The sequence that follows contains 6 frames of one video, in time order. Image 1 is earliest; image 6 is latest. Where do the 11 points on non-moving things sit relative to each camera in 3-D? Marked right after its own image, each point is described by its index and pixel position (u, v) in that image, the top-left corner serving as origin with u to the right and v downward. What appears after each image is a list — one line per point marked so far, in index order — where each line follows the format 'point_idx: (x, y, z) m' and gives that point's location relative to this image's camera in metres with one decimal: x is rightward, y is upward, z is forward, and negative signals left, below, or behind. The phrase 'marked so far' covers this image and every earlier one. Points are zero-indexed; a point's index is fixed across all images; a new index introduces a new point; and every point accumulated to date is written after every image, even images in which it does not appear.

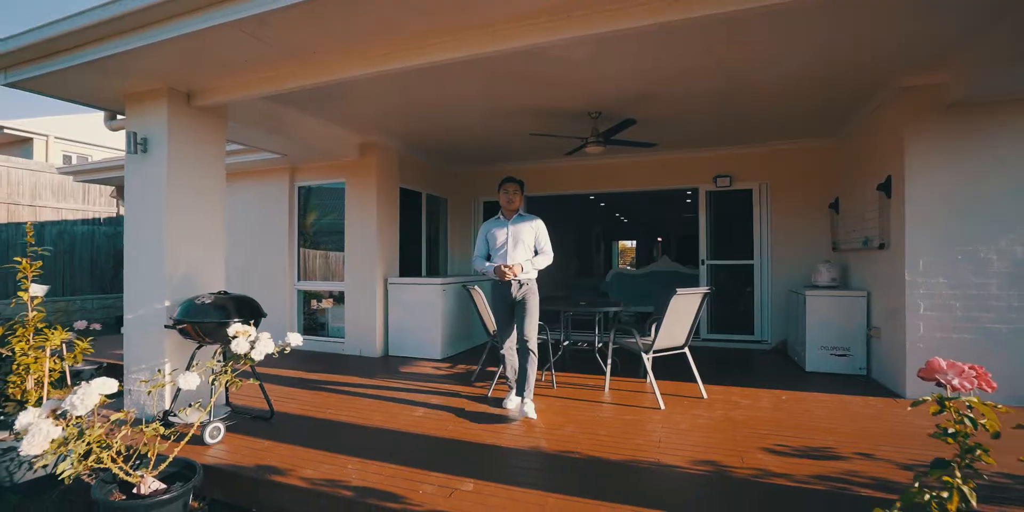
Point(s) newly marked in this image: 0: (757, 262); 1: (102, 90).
0: (+2.8, -0.1, +5.4) m
1: (-2.8, +1.1, +3.2) m
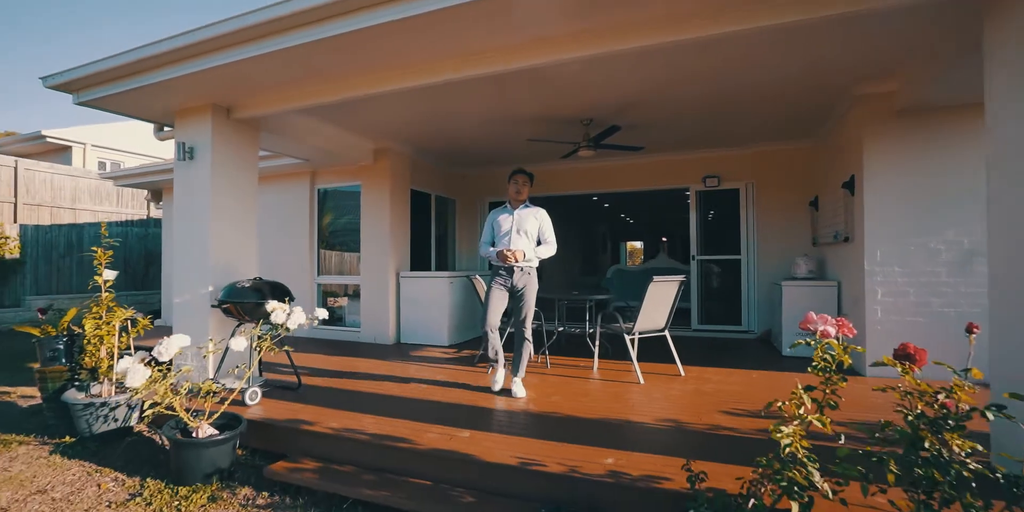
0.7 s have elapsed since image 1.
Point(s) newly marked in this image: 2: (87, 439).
0: (+2.9, 0.0, +5.8) m
1: (-2.8, +1.2, +3.7) m
2: (-2.7, -1.2, +3.0) m
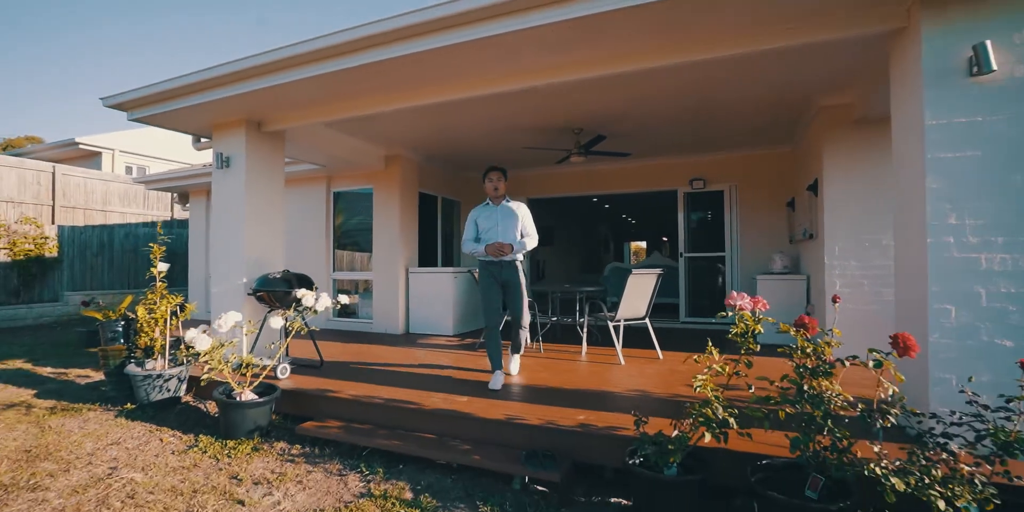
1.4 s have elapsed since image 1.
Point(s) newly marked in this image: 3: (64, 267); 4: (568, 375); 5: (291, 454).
0: (+2.9, 0.0, +6.2) m
1: (-2.9, +1.2, +4.3) m
2: (-2.8, -1.1, +3.5) m
3: (-8.4, -0.2, +8.8) m
4: (+0.5, -1.0, +3.9) m
5: (-1.4, -1.2, +2.9) m
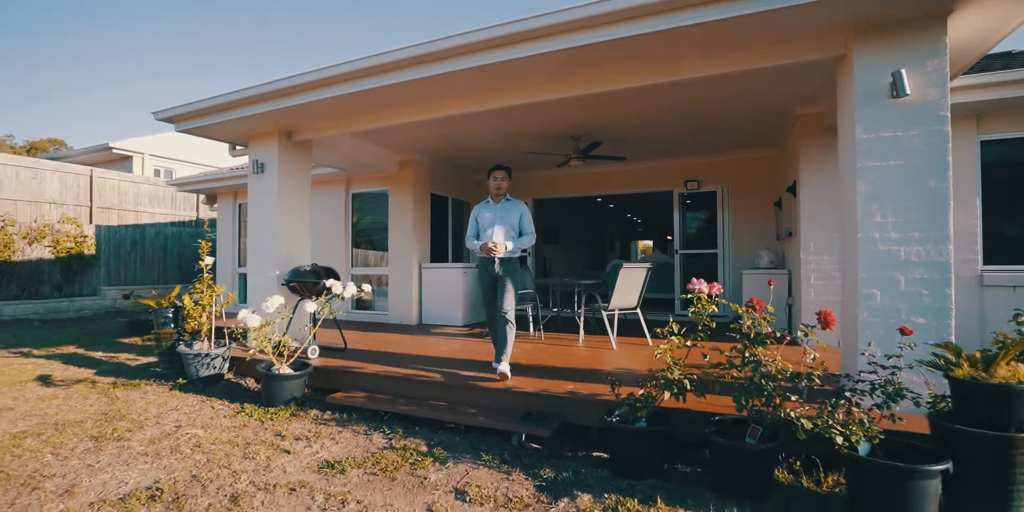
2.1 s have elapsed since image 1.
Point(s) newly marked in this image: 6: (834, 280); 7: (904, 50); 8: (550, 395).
0: (+2.9, +0.1, +6.7) m
1: (-2.9, +1.3, +4.8) m
2: (-2.7, -1.1, +4.1) m
3: (-8.3, -0.2, +9.5) m
4: (+0.5, -0.9, +4.4) m
5: (-1.4, -1.2, +3.4) m
6: (+3.2, -0.2, +4.6) m
7: (+2.2, +1.1, +2.6) m
8: (+0.2, -0.9, +3.0) m
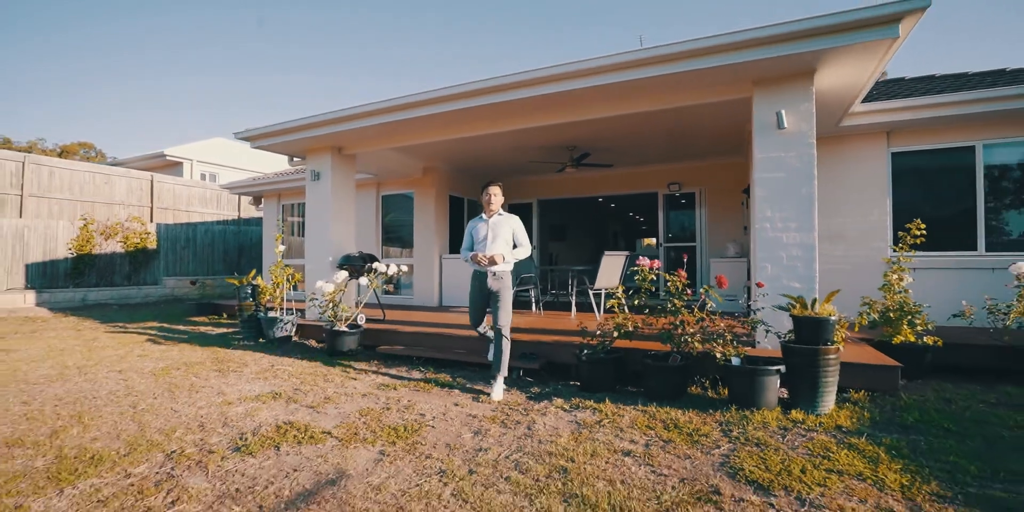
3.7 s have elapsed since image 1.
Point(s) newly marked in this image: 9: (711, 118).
0: (+3.0, +0.2, +7.7) m
1: (-2.8, +1.4, +6.1) m
2: (-2.7, -1.0, +5.3) m
3: (-8.1, 0.0, +10.9) m
4: (+0.5, -0.8, +5.5) m
5: (-1.4, -1.1, +4.7) m
6: (+3.2, -0.1, +5.7) m
7: (+2.2, +1.3, +3.7) m
8: (+0.2, -0.8, +4.1) m
9: (+2.2, +1.6, +5.2) m
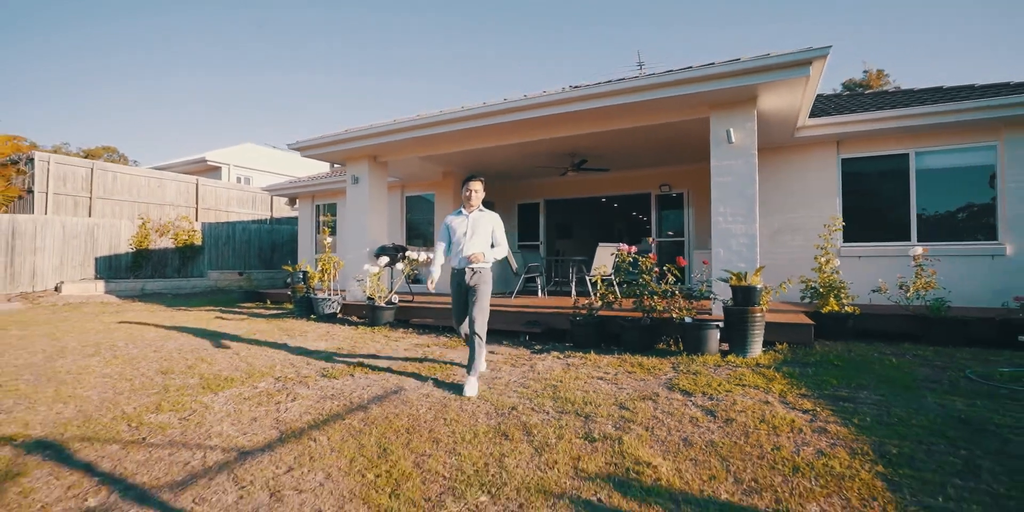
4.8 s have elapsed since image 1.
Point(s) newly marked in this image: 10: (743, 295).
0: (+3.2, +0.3, +8.7) m
1: (-2.7, +1.5, +7.2) m
2: (-2.6, -0.8, +6.4) m
3: (-7.9, +0.1, +12.1) m
4: (+0.6, -0.7, +6.6) m
5: (-1.3, -0.9, +5.7) m
6: (+3.3, 0.0, +6.7) m
7: (+2.2, +1.4, +4.7) m
8: (+0.3, -0.6, +5.2) m
9: (+2.3, +1.7, +6.2) m
10: (+2.0, -0.3, +4.0) m
